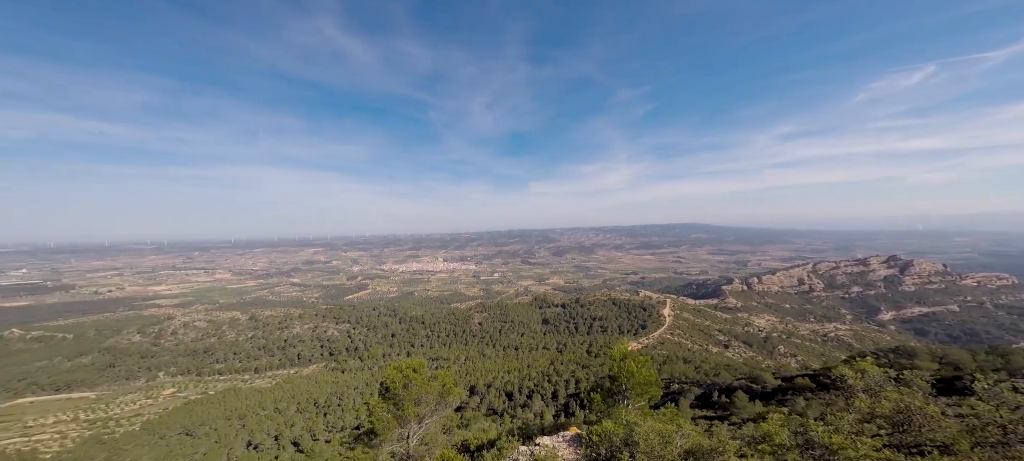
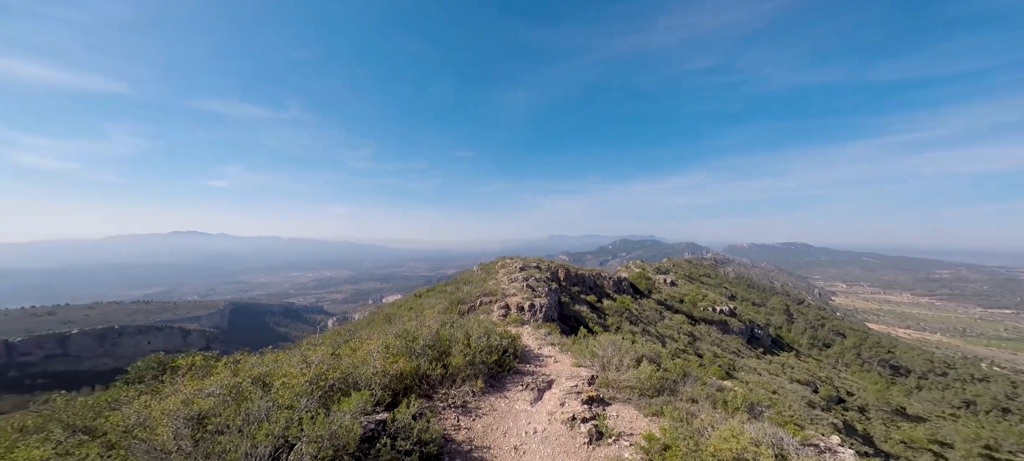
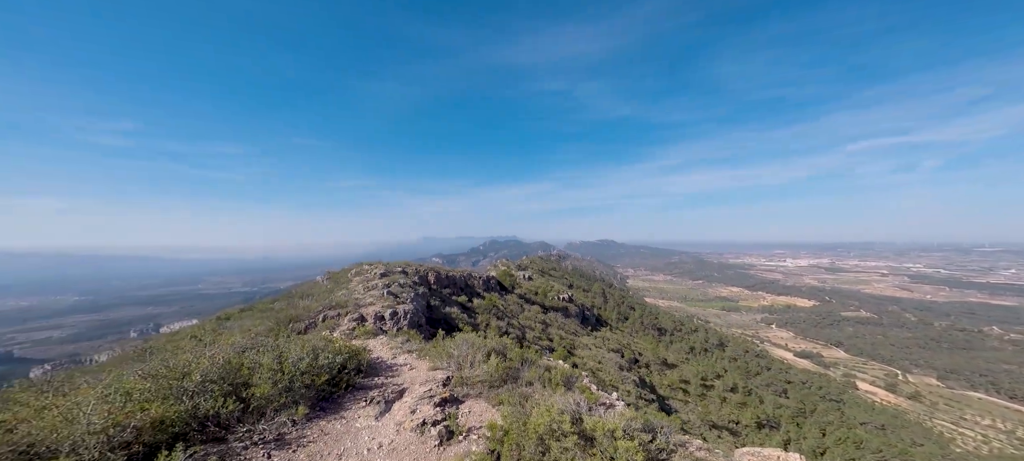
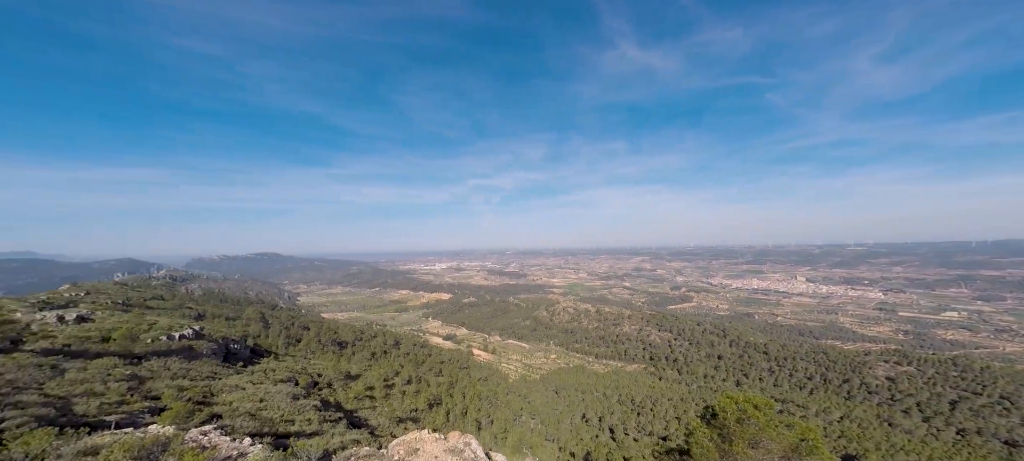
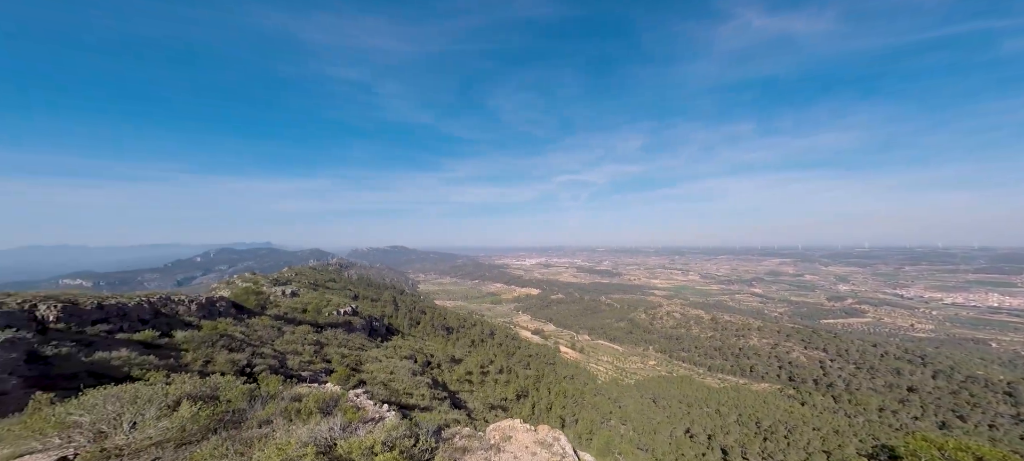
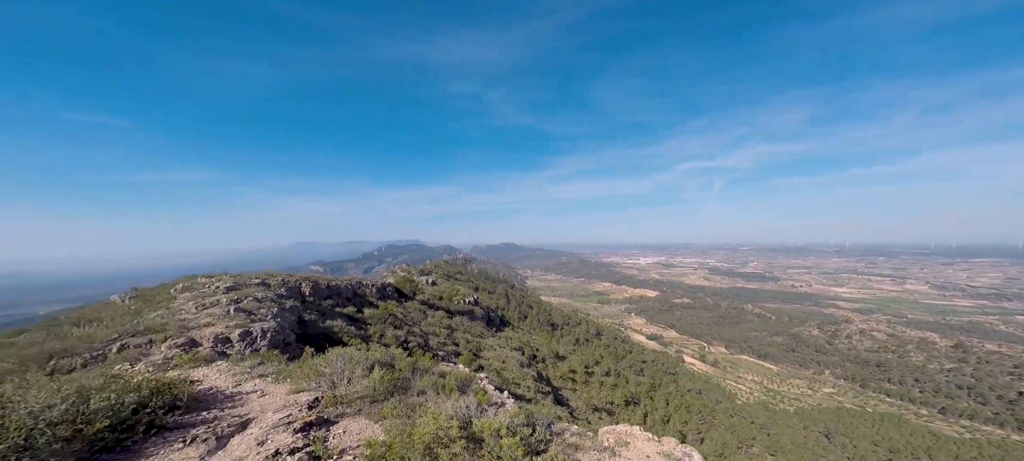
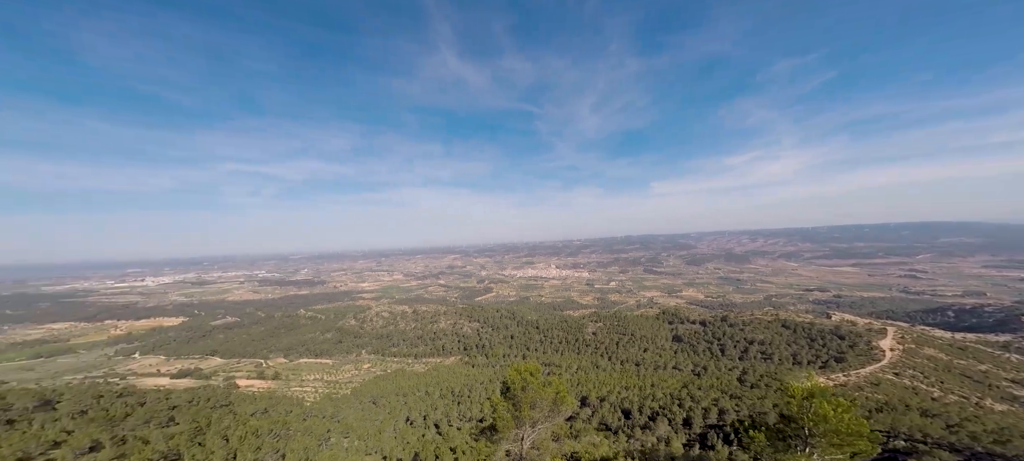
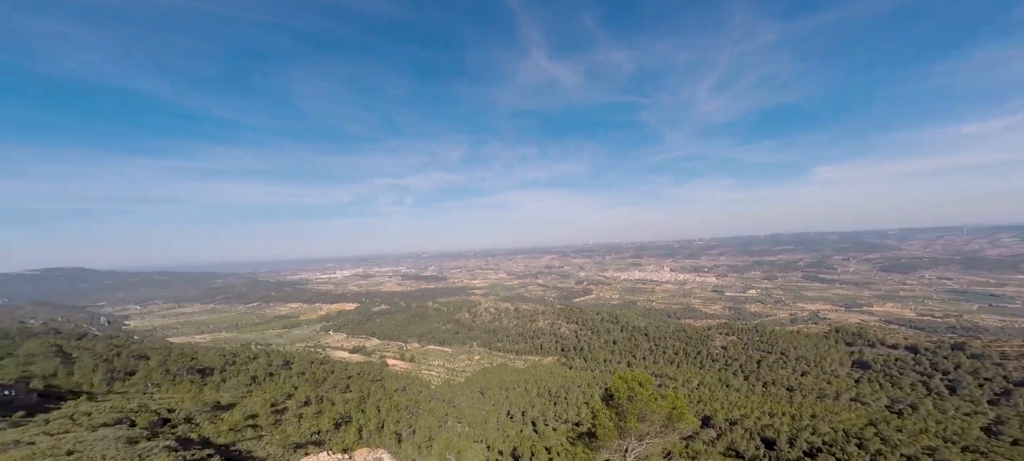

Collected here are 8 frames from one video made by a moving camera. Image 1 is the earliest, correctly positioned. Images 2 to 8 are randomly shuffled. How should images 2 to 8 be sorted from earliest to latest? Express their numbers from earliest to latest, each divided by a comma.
7, 8, 4, 5, 6, 3, 2
